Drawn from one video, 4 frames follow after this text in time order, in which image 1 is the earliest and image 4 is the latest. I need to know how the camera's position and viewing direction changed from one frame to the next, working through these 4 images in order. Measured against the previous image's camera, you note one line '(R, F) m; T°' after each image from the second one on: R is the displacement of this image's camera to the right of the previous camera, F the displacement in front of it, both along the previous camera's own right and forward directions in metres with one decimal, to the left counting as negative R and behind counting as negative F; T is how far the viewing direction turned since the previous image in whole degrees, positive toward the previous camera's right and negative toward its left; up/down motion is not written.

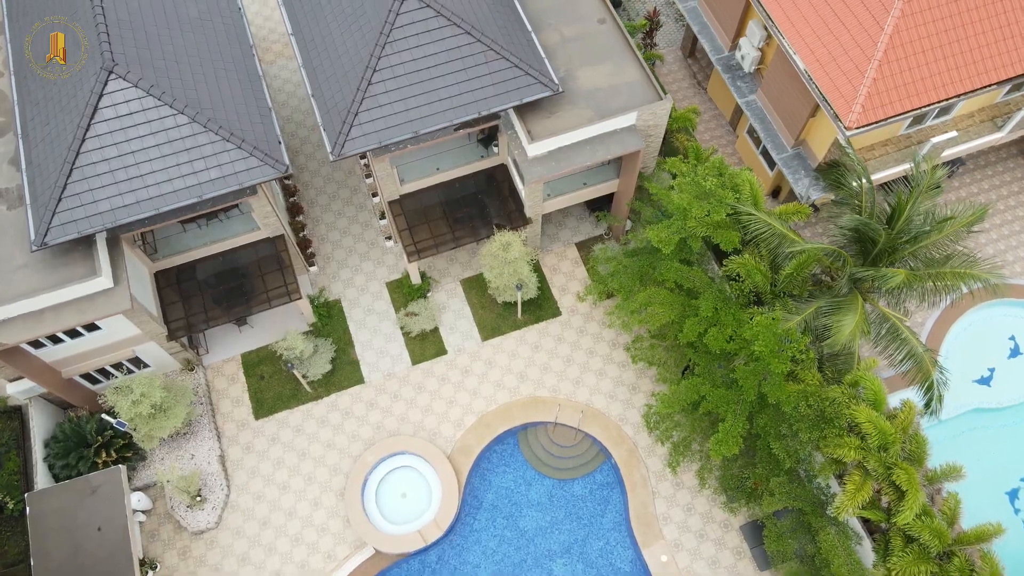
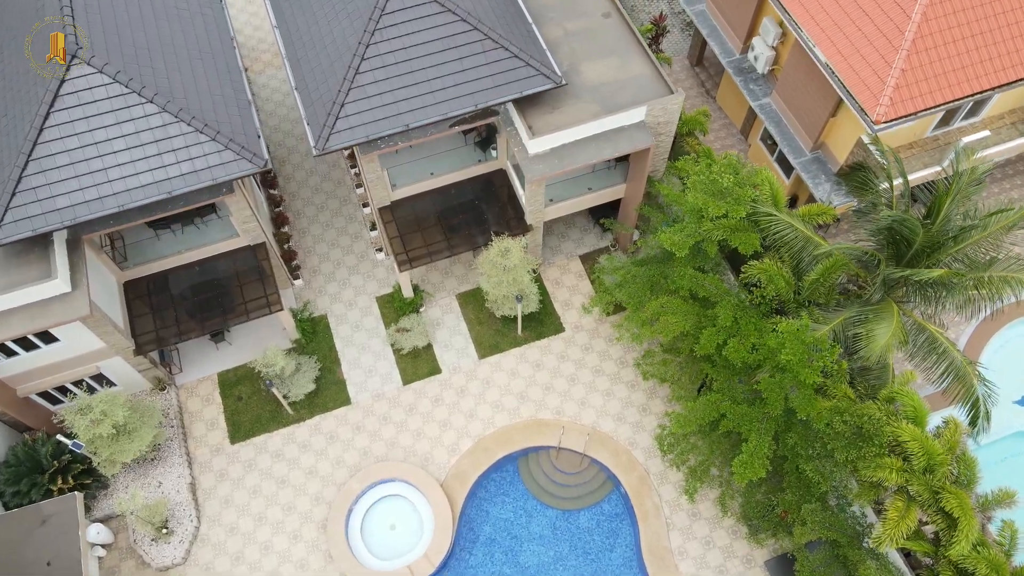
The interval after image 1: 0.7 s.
(0.0, +3.6) m; 0°
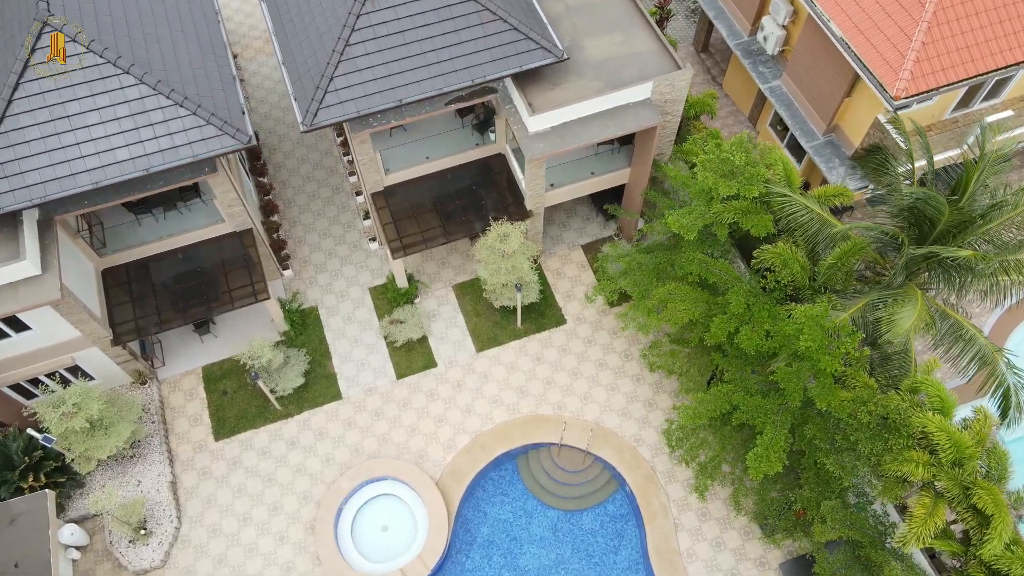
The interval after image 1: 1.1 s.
(0.0, +2.1) m; 0°
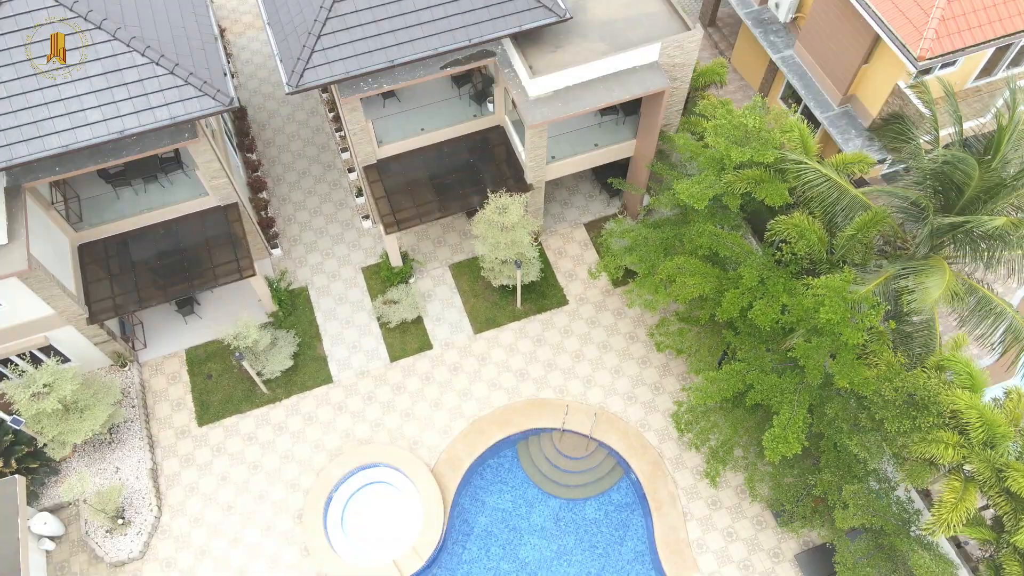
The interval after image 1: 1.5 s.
(0.0, +2.1) m; 0°
